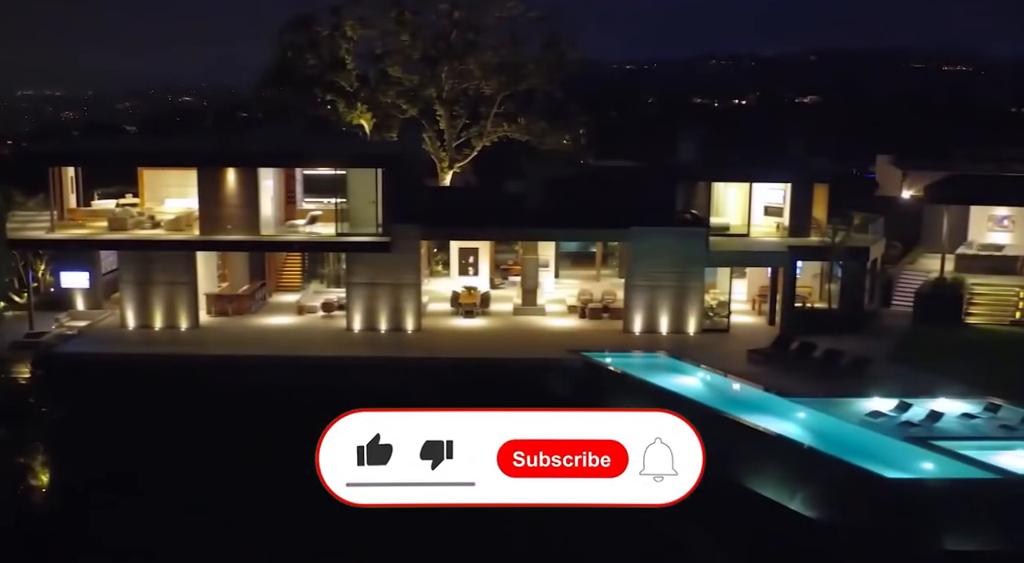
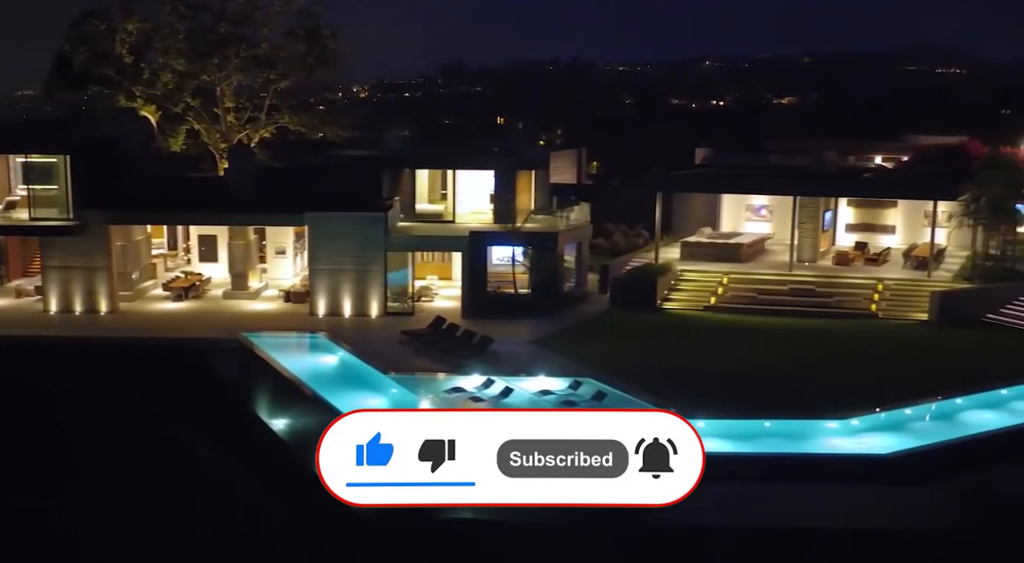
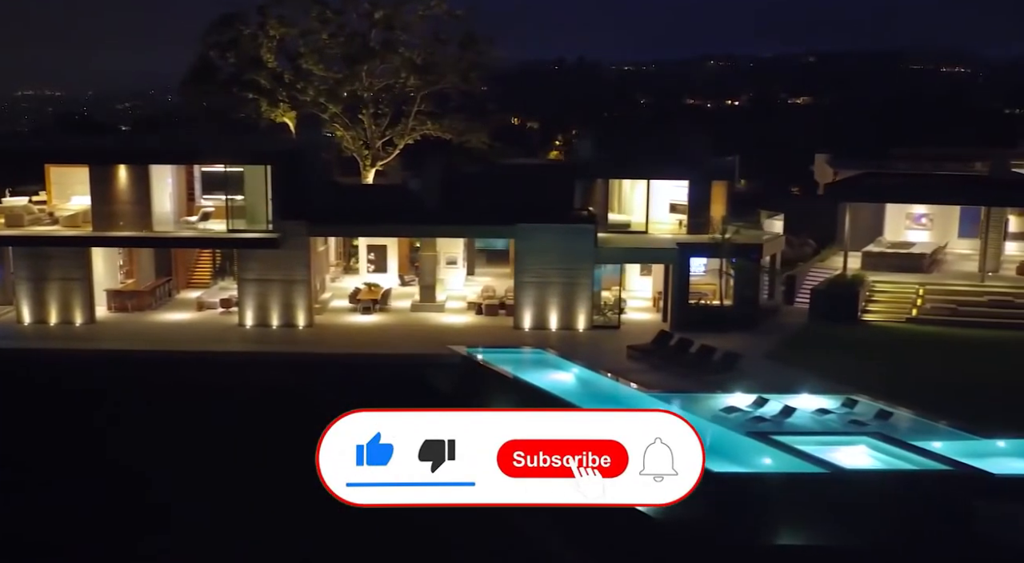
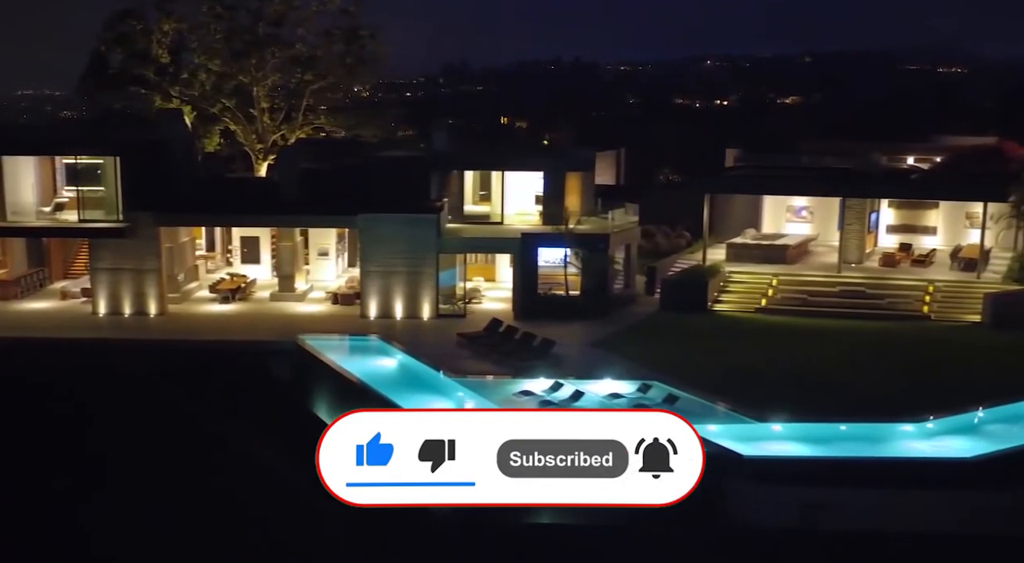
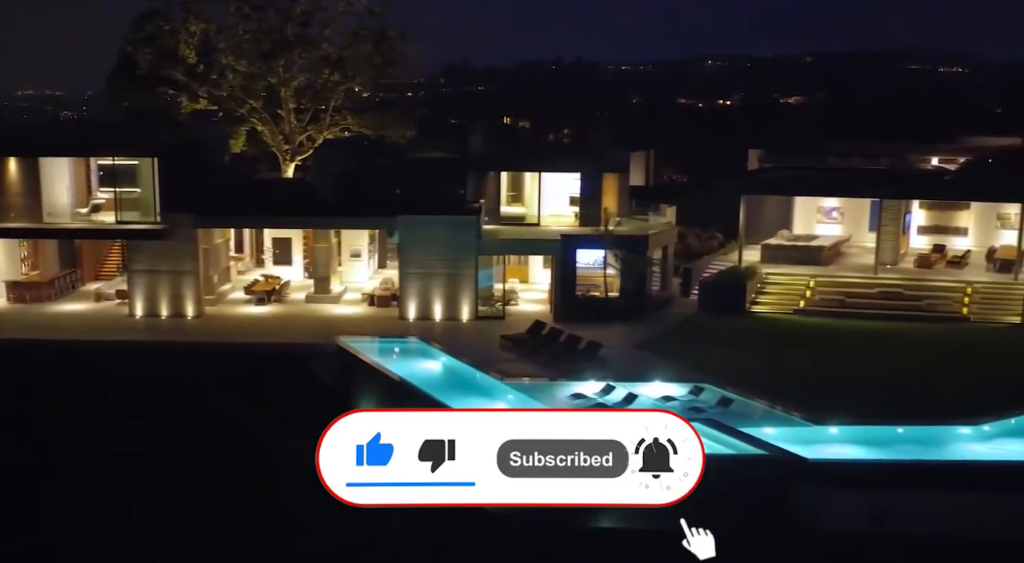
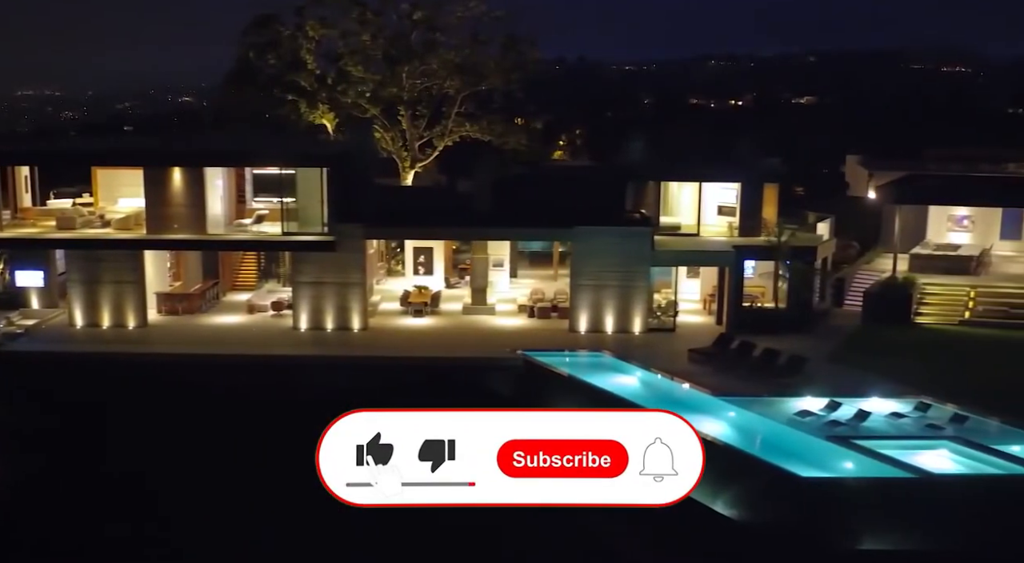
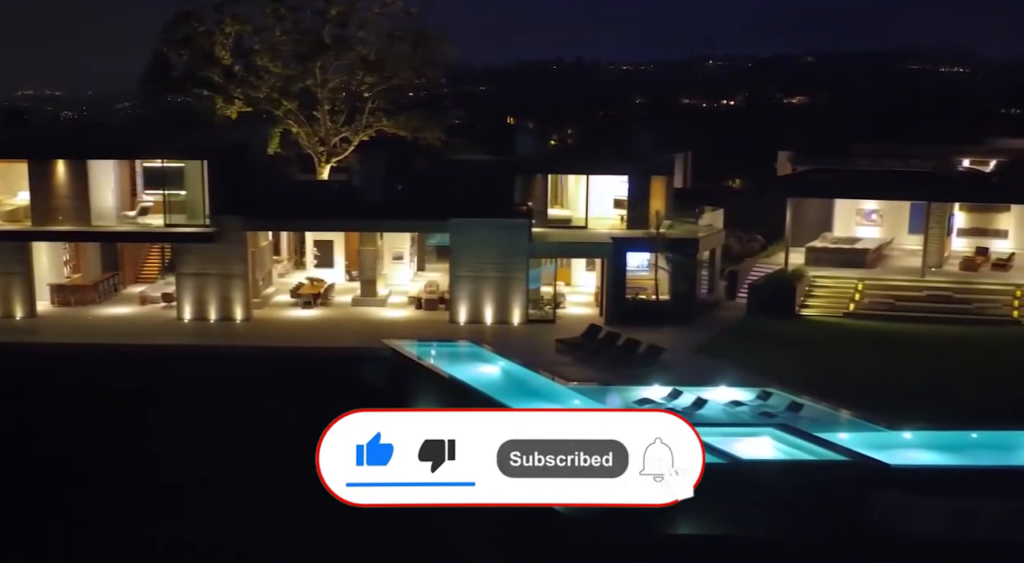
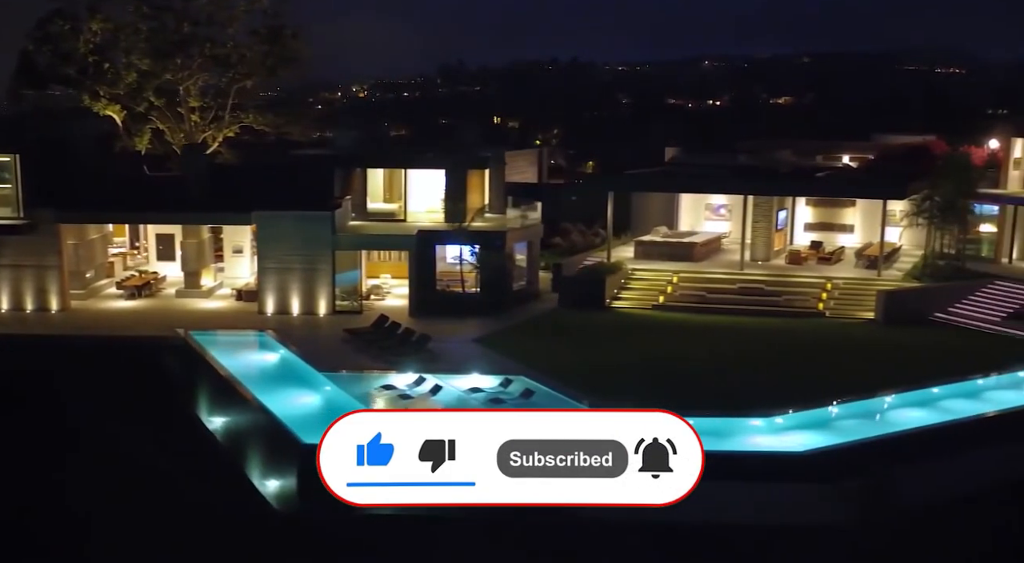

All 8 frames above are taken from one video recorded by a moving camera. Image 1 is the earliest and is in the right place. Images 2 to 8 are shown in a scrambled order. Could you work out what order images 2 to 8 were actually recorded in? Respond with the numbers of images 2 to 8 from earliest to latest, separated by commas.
6, 3, 7, 5, 4, 2, 8
